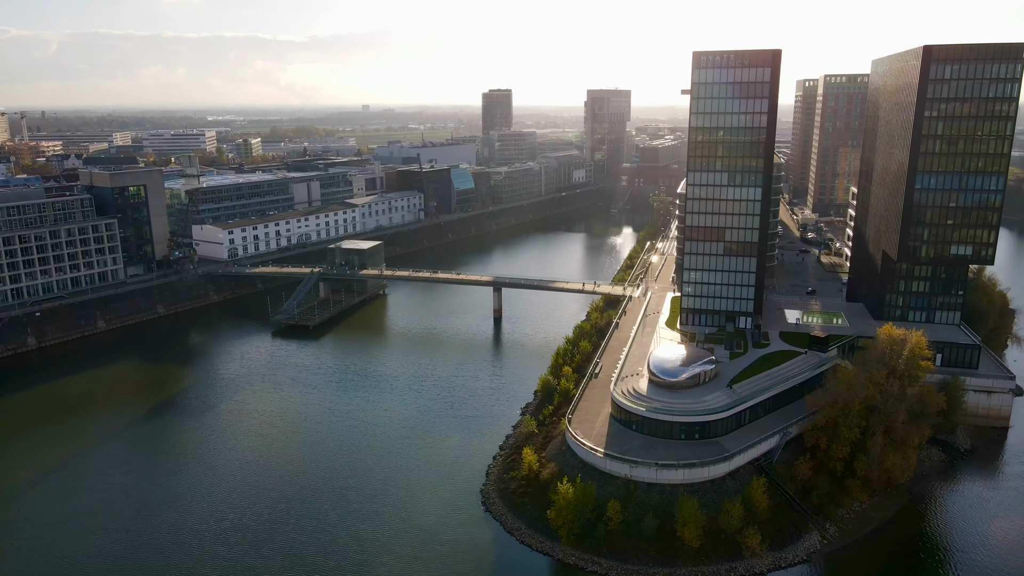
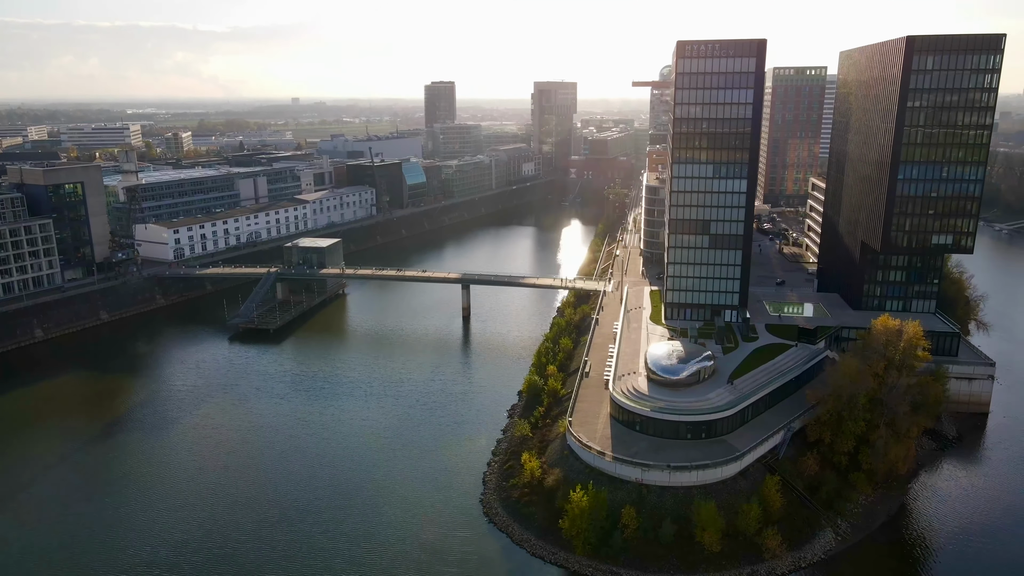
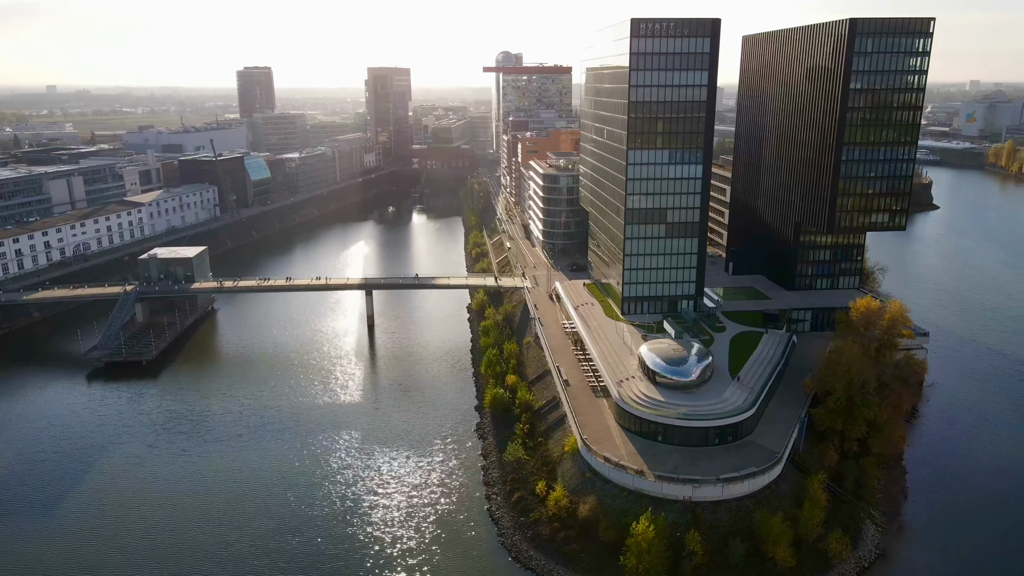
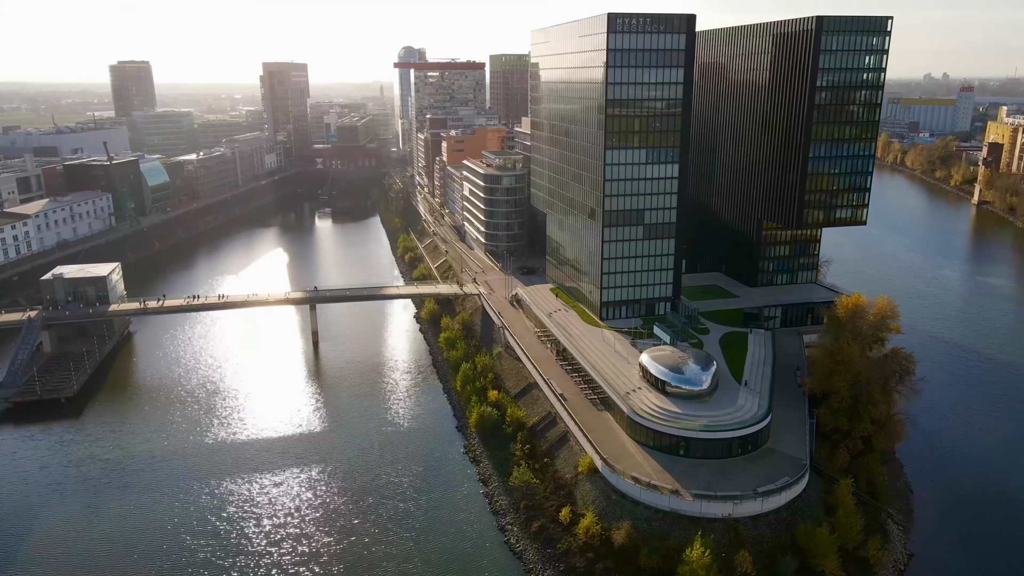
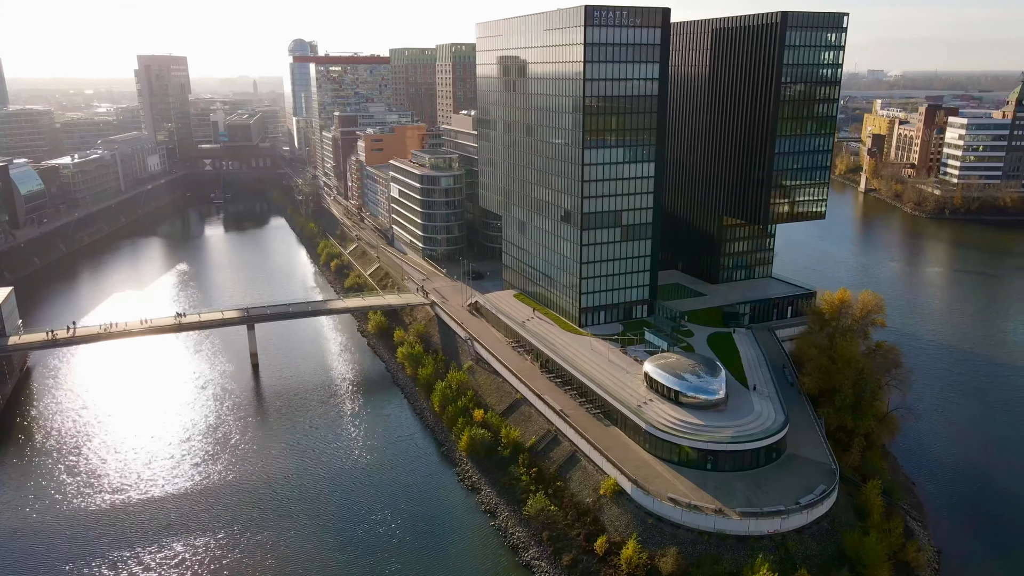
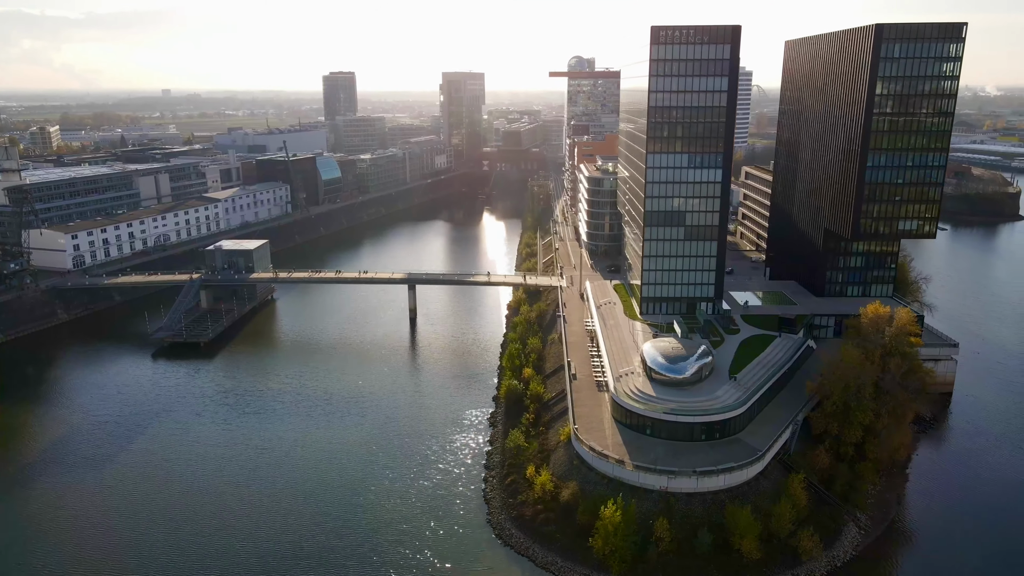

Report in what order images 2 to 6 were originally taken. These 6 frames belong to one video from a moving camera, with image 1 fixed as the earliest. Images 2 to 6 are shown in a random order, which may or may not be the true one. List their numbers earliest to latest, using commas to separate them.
2, 6, 3, 4, 5
